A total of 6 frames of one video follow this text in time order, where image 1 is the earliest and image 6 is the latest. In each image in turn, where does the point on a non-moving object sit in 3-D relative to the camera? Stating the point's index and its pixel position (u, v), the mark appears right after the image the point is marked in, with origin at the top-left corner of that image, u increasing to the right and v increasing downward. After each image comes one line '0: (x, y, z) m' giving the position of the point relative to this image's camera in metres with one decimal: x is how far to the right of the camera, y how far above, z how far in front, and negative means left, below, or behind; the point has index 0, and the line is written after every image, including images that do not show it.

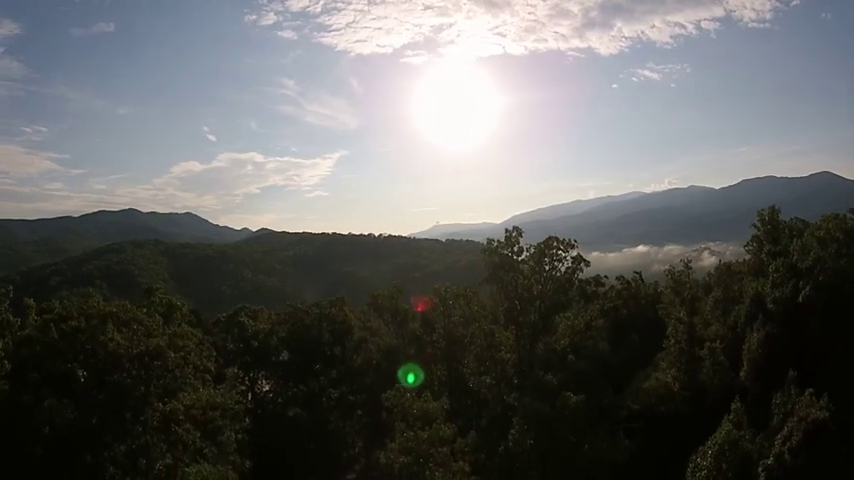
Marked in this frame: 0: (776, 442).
0: (+9.2, -5.2, +16.3) m
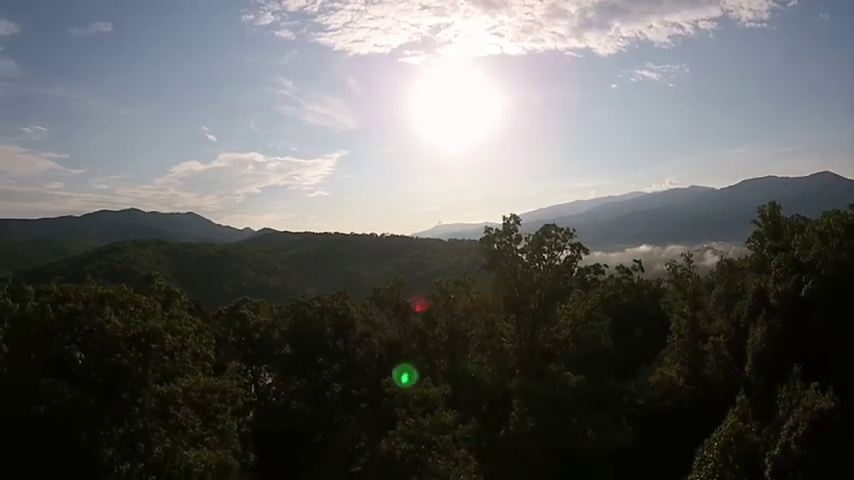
0: (+9.4, -5.1, +16.5) m
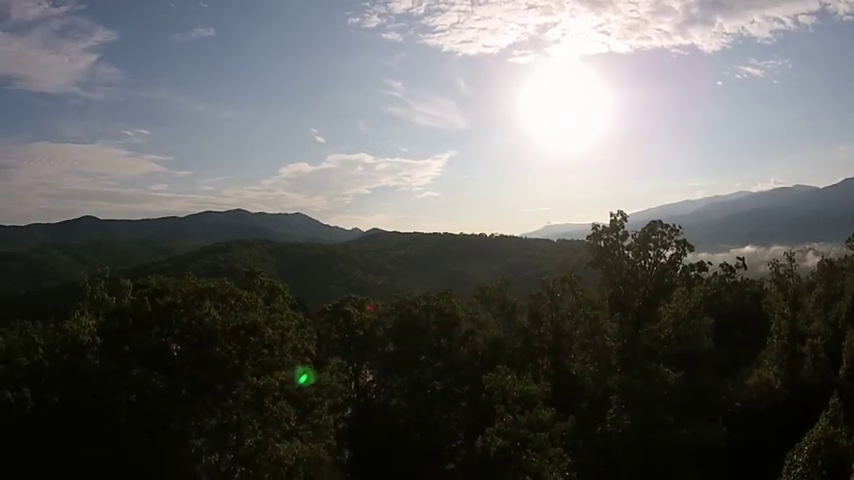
0: (+11.3, -5.0, +16.2) m
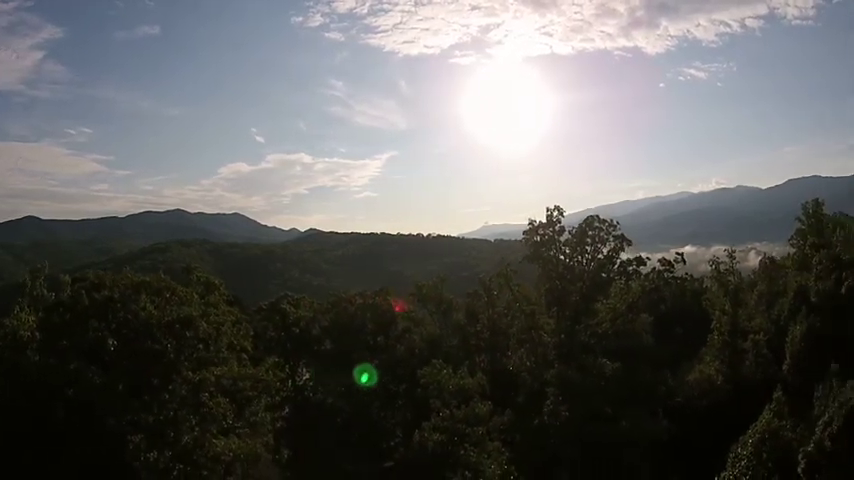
0: (+10.2, -5.0, +16.3) m
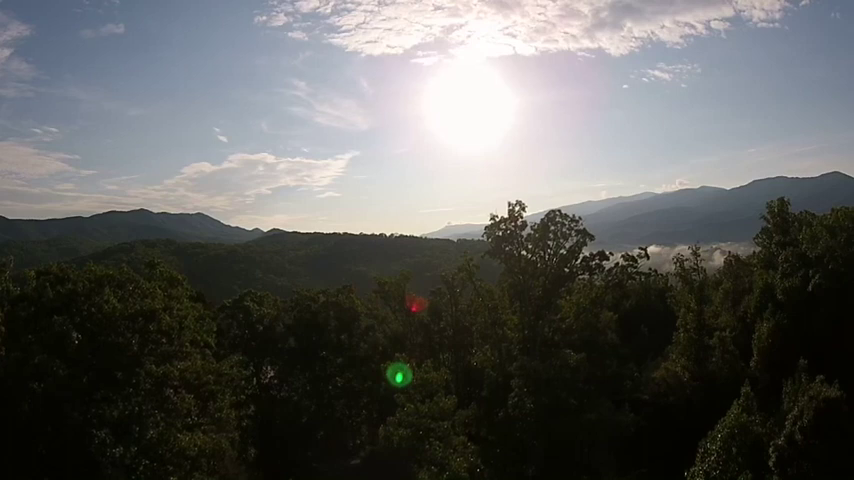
0: (+9.5, -5.0, +16.3) m
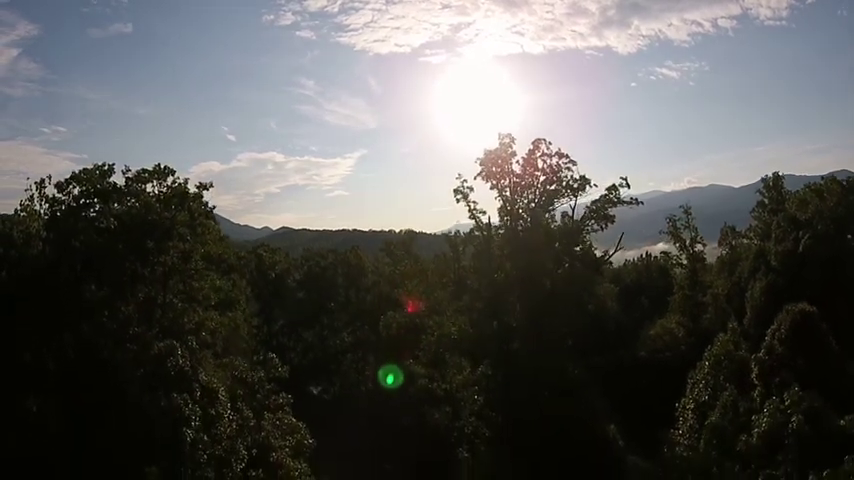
0: (+9.6, -3.8, +16.9) m
